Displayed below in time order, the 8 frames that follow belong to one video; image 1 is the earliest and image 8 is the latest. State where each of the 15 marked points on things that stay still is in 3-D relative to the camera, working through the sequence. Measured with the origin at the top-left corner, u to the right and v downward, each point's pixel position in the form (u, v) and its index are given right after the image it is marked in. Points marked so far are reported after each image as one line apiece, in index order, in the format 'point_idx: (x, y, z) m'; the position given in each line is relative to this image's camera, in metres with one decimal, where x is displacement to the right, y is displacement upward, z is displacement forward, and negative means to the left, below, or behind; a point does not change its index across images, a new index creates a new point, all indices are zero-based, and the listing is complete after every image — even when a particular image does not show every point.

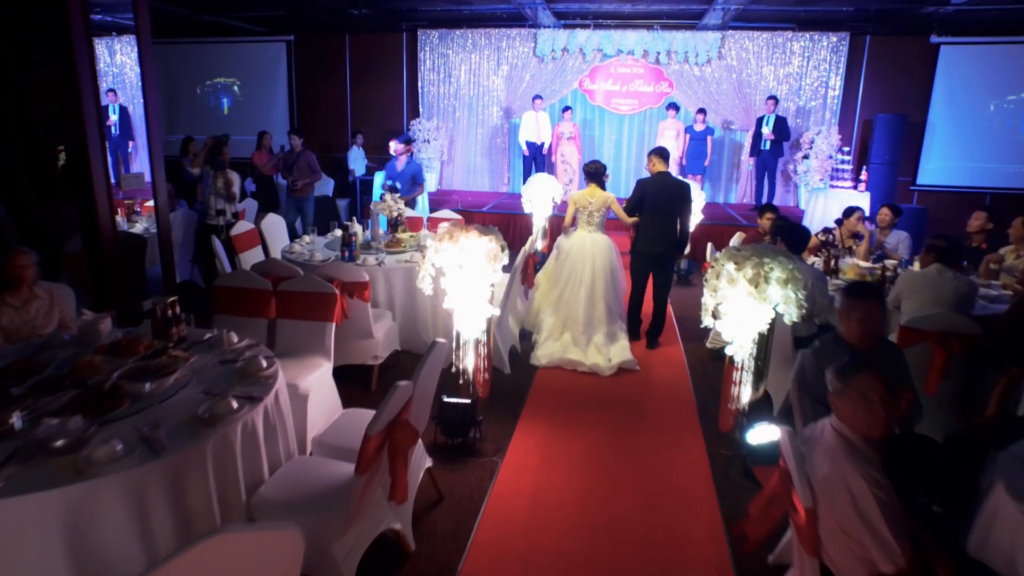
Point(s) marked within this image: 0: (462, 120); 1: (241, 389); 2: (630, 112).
0: (-0.8, +2.7, +9.8) m
1: (-1.0, -0.4, +2.2) m
2: (+1.8, +2.7, +9.3) m
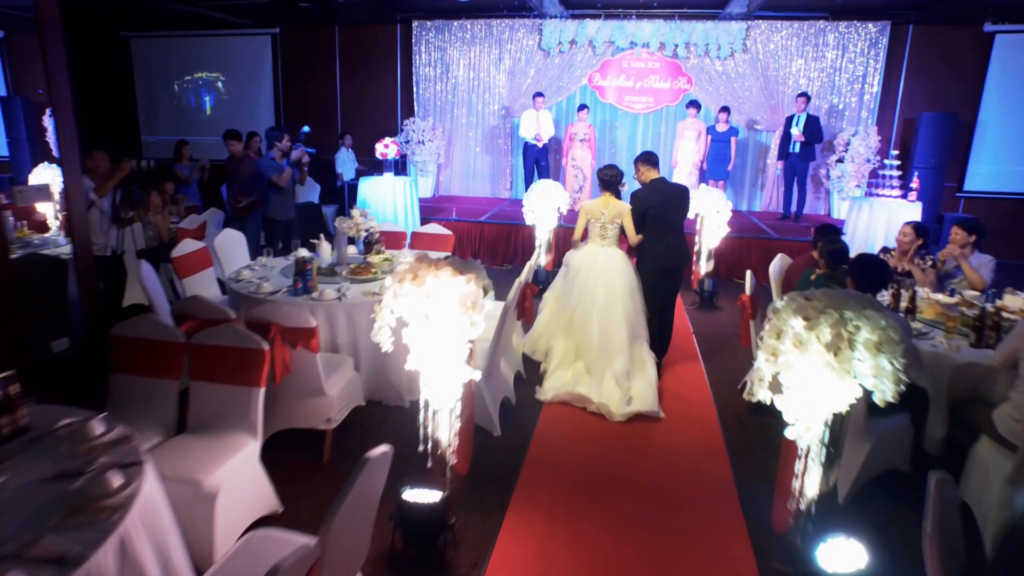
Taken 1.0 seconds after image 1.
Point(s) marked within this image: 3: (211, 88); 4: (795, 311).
0: (-0.8, +2.5, +9.0) m
1: (-1.1, -0.6, +1.4) m
2: (+1.8, +2.5, +8.4) m
3: (-4.8, +3.2, +9.7) m
4: (+1.0, -0.1, +2.1) m
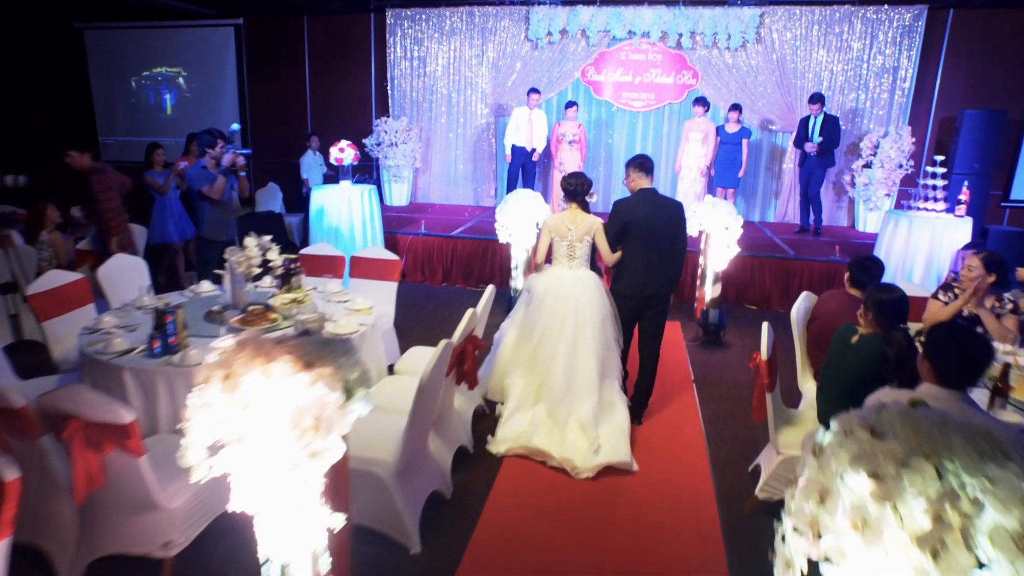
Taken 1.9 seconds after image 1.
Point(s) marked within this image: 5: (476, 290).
0: (-1.0, +2.3, +8.1) m
1: (-1.4, -0.8, +0.5) m
2: (+1.6, +2.2, +7.5) m
3: (-5.0, +3.0, +8.9) m
4: (+0.6, -0.3, +1.1) m
5: (-0.4, 0.0, +6.2) m
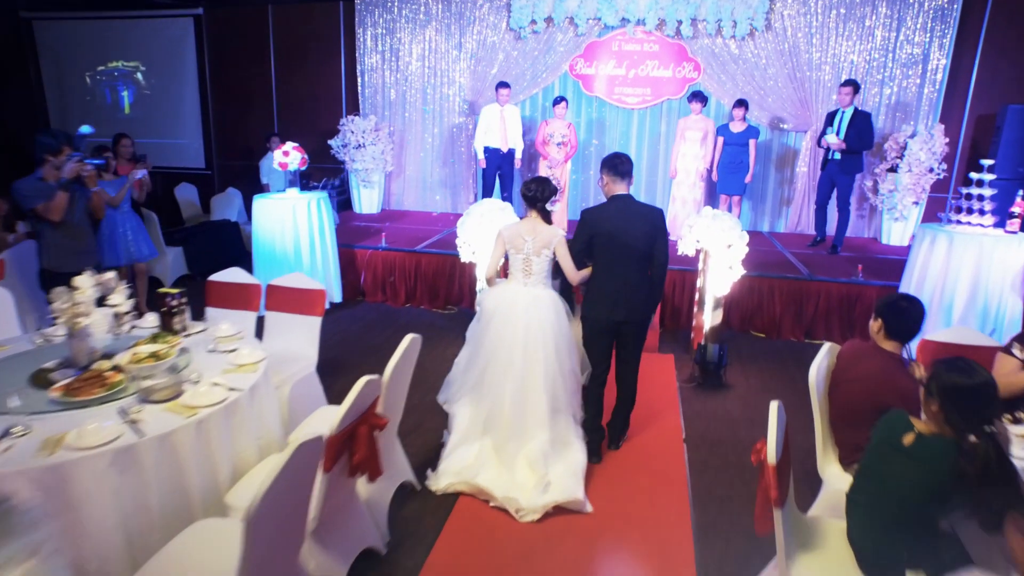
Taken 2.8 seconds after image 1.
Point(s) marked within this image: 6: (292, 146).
0: (-1.2, +2.1, +7.4) m
1: (-1.7, -1.0, -0.2) m
2: (+1.4, +2.0, +6.7) m
3: (-5.2, +2.8, +8.2) m
4: (+0.3, -0.5, +0.4) m
5: (-0.6, -0.2, +5.4) m
6: (-1.9, +1.2, +5.2) m
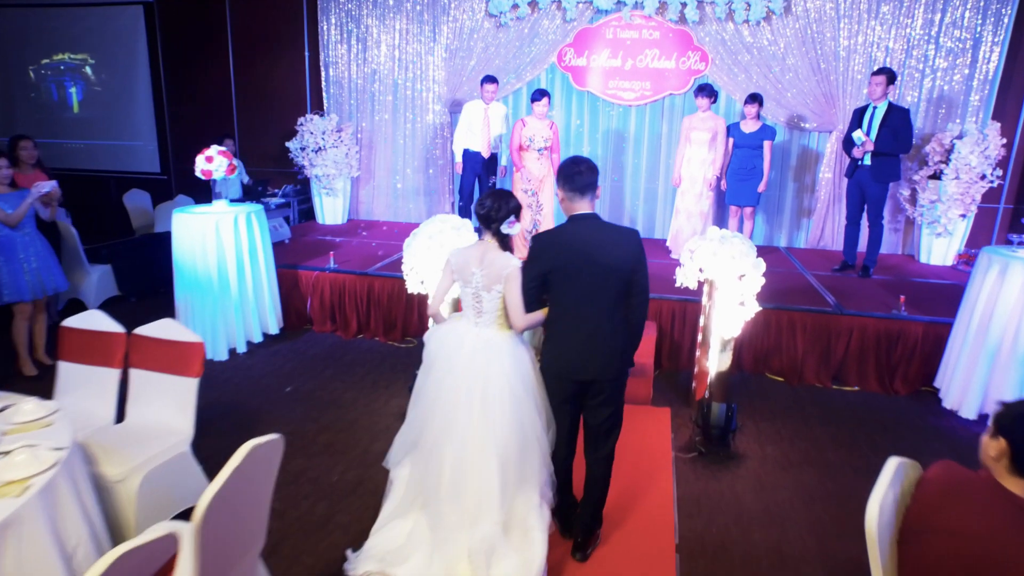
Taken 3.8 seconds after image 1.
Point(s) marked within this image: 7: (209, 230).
0: (-1.4, +1.9, +6.5) m
1: (-2.1, -1.3, -1.0) m
2: (+1.2, +1.8, +5.8) m
3: (-5.3, +2.6, +7.4) m
4: (0.0, -0.8, -0.5) m
5: (-0.9, -0.4, +4.6) m
6: (-2.1, +1.0, +4.3) m
7: (-2.1, +0.4, +4.2) m
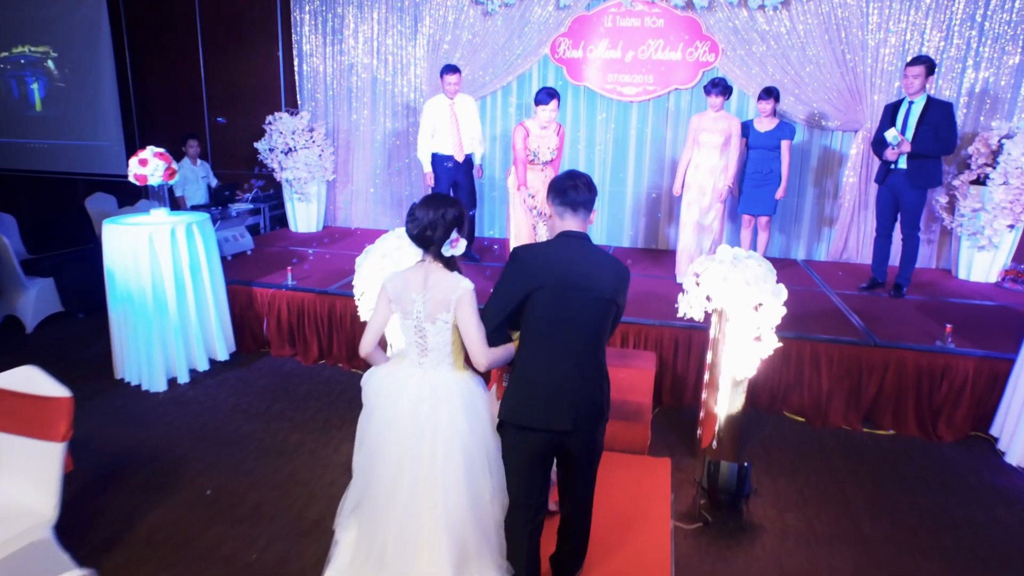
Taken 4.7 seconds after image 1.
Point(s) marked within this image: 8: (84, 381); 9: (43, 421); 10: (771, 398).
0: (-1.5, +1.7, +6.0) m
1: (-2.3, -1.4, -1.6) m
2: (+1.1, +1.7, +5.2) m
3: (-5.4, +2.5, +6.9) m
4: (-0.2, -0.9, -1.1) m
5: (-1.0, -0.6, +4.0) m
6: (-2.2, +0.9, +3.8) m
7: (-2.2, +0.3, +3.6) m
8: (-2.8, -0.6, +3.9) m
9: (-1.6, -0.4, +2.0) m
10: (+1.5, -0.6, +3.6) m
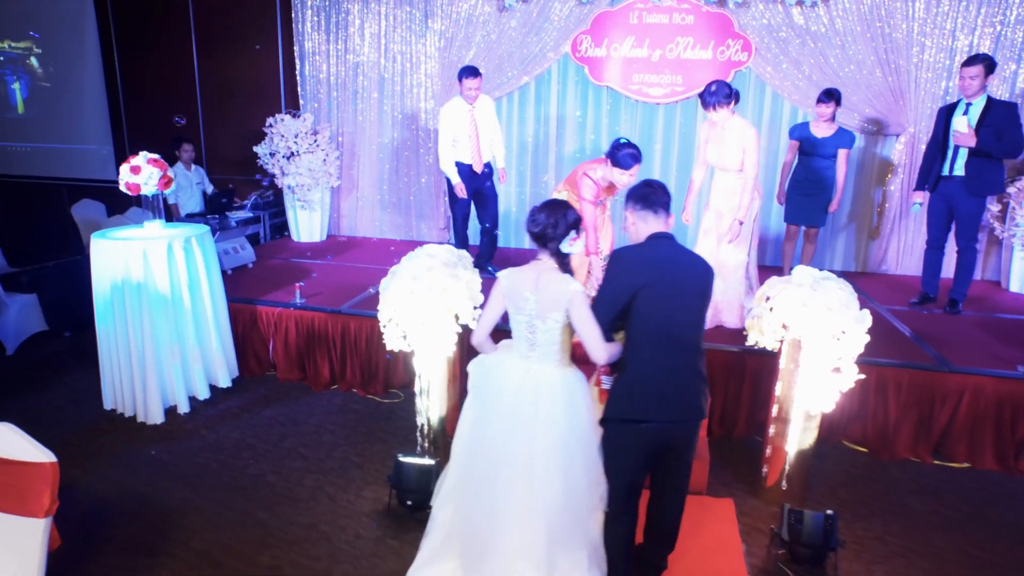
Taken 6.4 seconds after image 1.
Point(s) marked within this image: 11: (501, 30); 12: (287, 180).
0: (-1.3, +1.6, +5.6) m
1: (-2.0, -1.5, -2.0) m
2: (+1.3, +1.5, +4.9) m
3: (-5.3, +2.4, +6.5) m
4: (+0.1, -1.0, -1.4) m
5: (-0.8, -0.7, +3.7) m
6: (-2.1, +0.7, +3.4) m
7: (-2.0, +0.2, +3.3) m
8: (-2.6, -0.7, +3.6) m
9: (-1.3, -0.6, +1.6) m
10: (+1.7, -0.7, +3.3) m
11: (-0.1, +2.2, +5.1) m
12: (-2.0, +0.9, +5.3) m
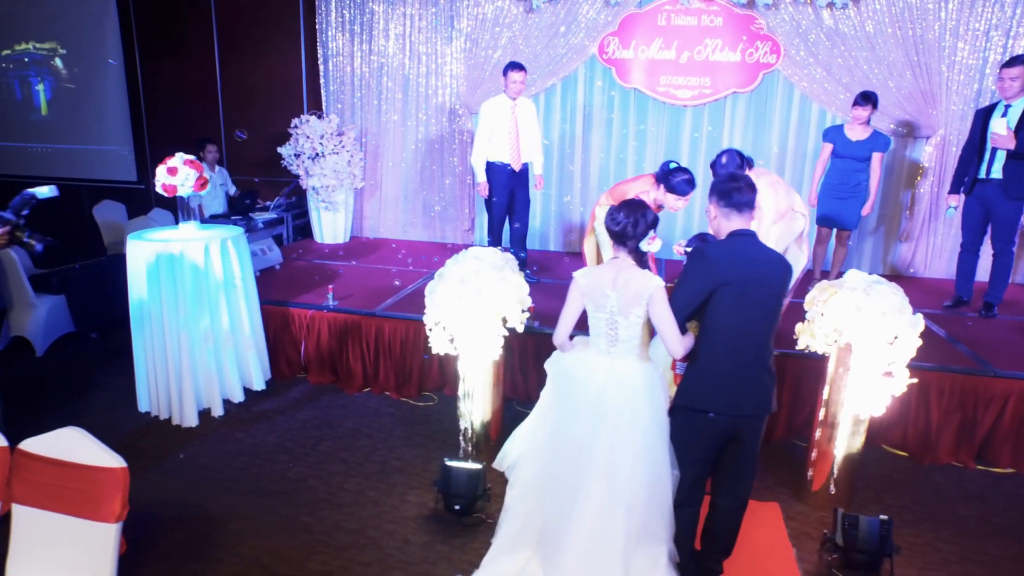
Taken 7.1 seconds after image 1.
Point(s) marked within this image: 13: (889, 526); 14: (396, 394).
0: (-1.1, +1.6, +5.6) m
1: (-1.8, -1.5, -2.0) m
2: (+1.5, +1.5, +4.9) m
3: (-5.1, +2.3, +6.5) m
4: (+0.3, -1.0, -1.4) m
5: (-0.6, -0.7, +3.7) m
6: (-1.8, +0.7, +3.4) m
7: (-1.8, +0.1, +3.3) m
8: (-2.4, -0.7, +3.5) m
9: (-1.1, -0.6, +1.6) m
10: (+1.9, -0.8, +3.2) m
11: (+0.1, +2.2, +5.1) m
12: (-1.7, +0.9, +5.3) m
13: (+1.5, -0.9, +2.3) m
14: (-0.7, -0.7, +3.8) m
